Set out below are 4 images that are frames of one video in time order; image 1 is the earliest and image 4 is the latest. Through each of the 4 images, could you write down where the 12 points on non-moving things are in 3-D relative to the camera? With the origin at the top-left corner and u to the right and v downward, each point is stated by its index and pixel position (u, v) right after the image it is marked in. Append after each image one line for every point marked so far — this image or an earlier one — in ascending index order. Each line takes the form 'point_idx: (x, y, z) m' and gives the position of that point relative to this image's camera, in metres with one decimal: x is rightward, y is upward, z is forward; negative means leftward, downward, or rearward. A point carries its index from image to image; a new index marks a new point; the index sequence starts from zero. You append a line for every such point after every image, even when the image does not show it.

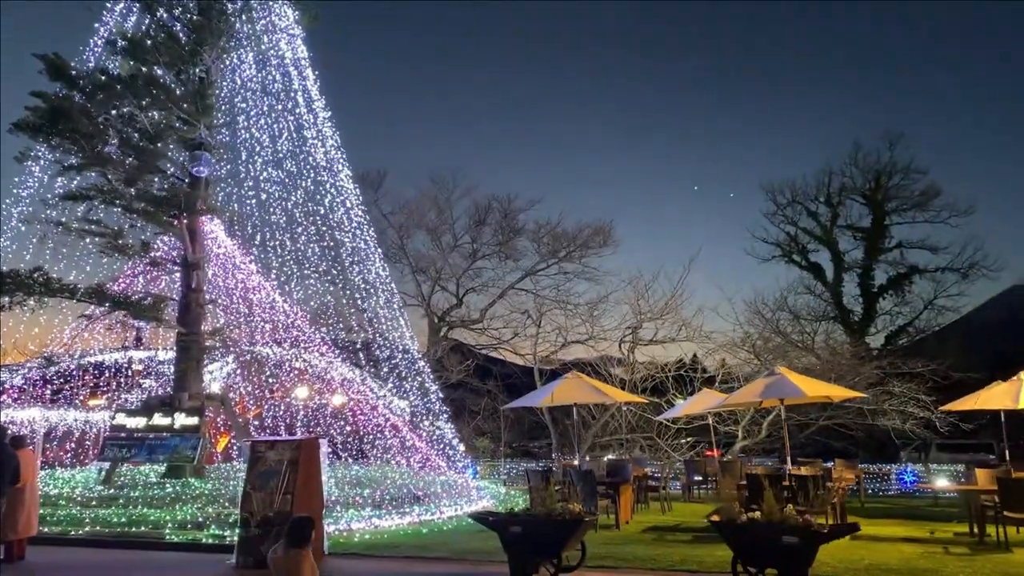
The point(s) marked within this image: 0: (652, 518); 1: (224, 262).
0: (+2.6, -4.2, +14.4) m
1: (-6.8, +0.6, +19.0) m
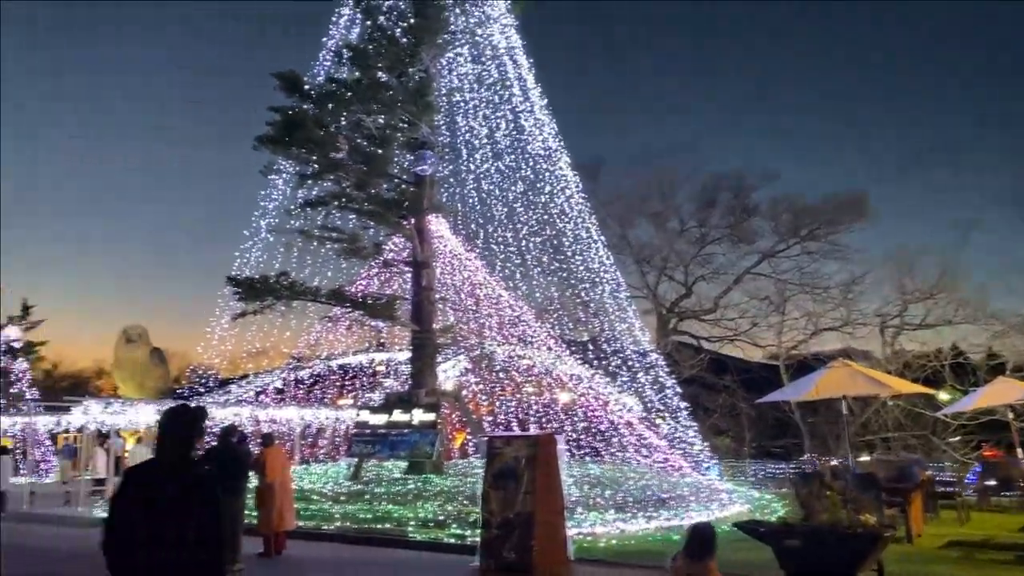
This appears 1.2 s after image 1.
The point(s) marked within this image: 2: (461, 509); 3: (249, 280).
0: (+6.6, -3.7, +12.0) m
1: (-1.4, +0.7, +19.0) m
2: (-0.8, -3.6, +13.0) m
3: (-5.2, +0.1, +16.0) m
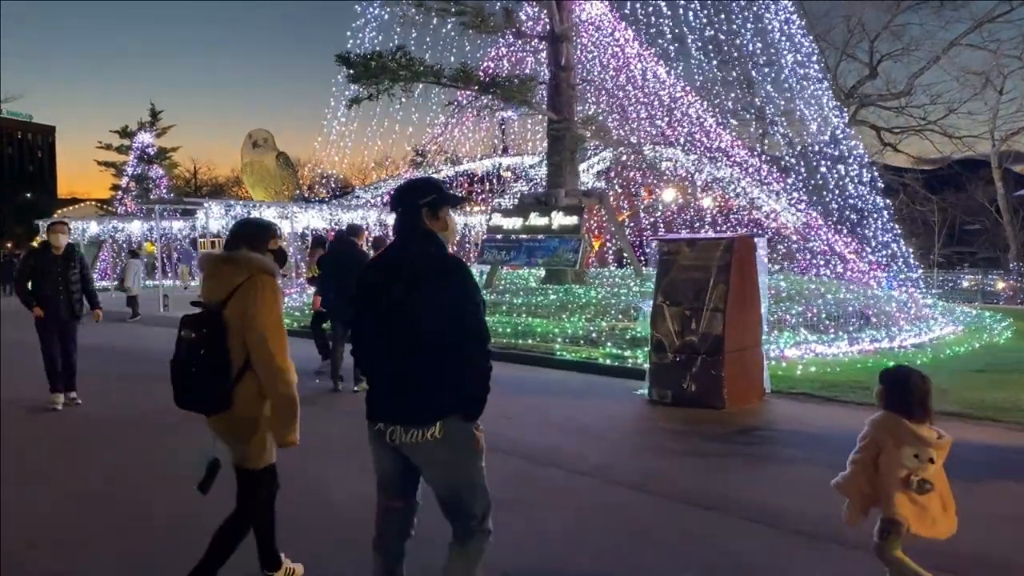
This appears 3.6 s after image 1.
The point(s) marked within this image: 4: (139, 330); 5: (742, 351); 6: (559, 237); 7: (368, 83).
0: (+8.6, -0.9, +9.0) m
1: (+1.7, +5.1, +15.9) m
2: (+1.4, -0.5, +11.0) m
3: (-2.5, +3.9, +13.7) m
4: (-7.9, -0.9, +16.9) m
5: (+2.2, -0.6, +7.6) m
6: (+0.9, +1.0, +14.8) m
7: (-2.5, +3.5, +13.8) m
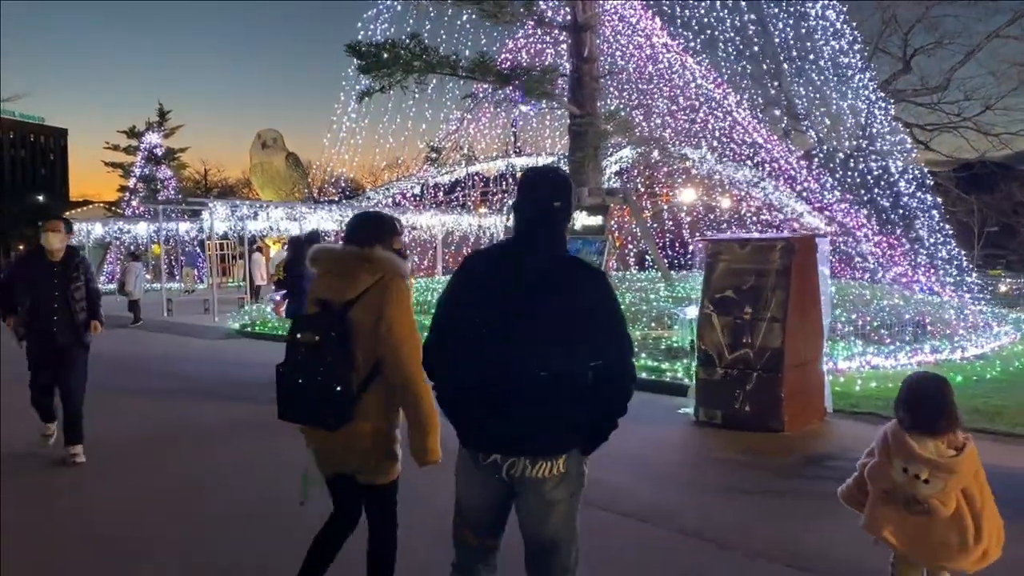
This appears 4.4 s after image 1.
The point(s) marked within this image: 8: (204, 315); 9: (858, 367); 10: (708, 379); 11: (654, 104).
0: (+8.9, -0.9, +8.0) m
1: (+2.0, +5.0, +15.0) m
2: (+1.7, -0.6, +10.2) m
3: (-2.2, +3.8, +12.9) m
4: (-7.5, -1.0, +16.2) m
5: (+2.5, -0.7, +6.7) m
6: (+1.2, +0.9, +13.9) m
7: (-2.2, +3.5, +13.0) m
8: (-7.4, -0.6, +19.3) m
9: (+3.7, -0.9, +8.6) m
10: (+1.7, -0.8, +6.9) m
11: (+2.6, +3.5, +14.7) m
